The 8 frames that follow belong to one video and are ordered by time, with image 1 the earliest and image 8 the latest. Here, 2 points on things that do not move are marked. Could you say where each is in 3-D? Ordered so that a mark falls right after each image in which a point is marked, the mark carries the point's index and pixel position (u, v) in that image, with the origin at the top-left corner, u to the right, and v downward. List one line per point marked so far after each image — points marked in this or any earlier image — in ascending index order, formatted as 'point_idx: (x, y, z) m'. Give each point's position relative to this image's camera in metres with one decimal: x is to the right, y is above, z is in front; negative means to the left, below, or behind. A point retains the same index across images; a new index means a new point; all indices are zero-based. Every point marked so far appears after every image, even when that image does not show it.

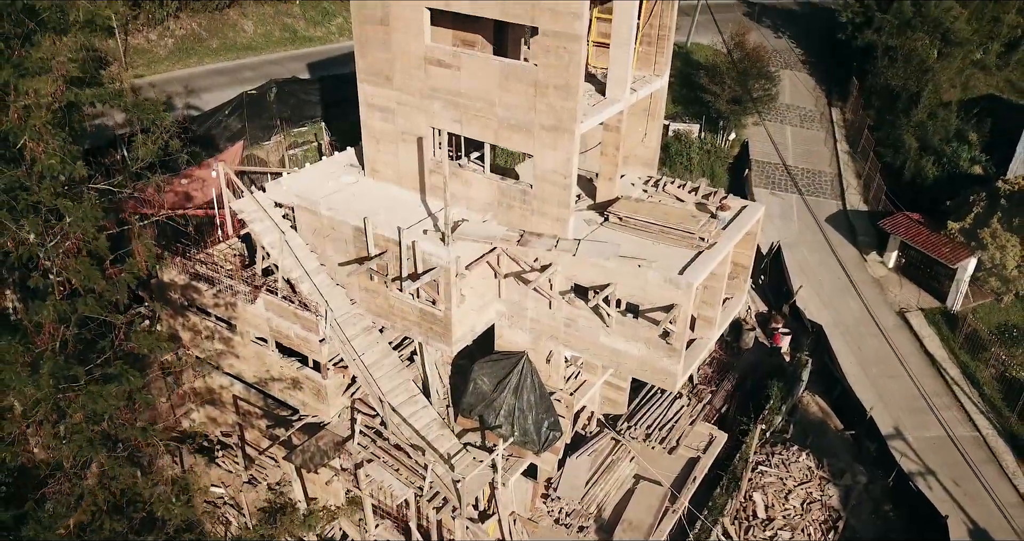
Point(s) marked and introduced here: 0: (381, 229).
0: (-2.4, +0.8, +14.0) m
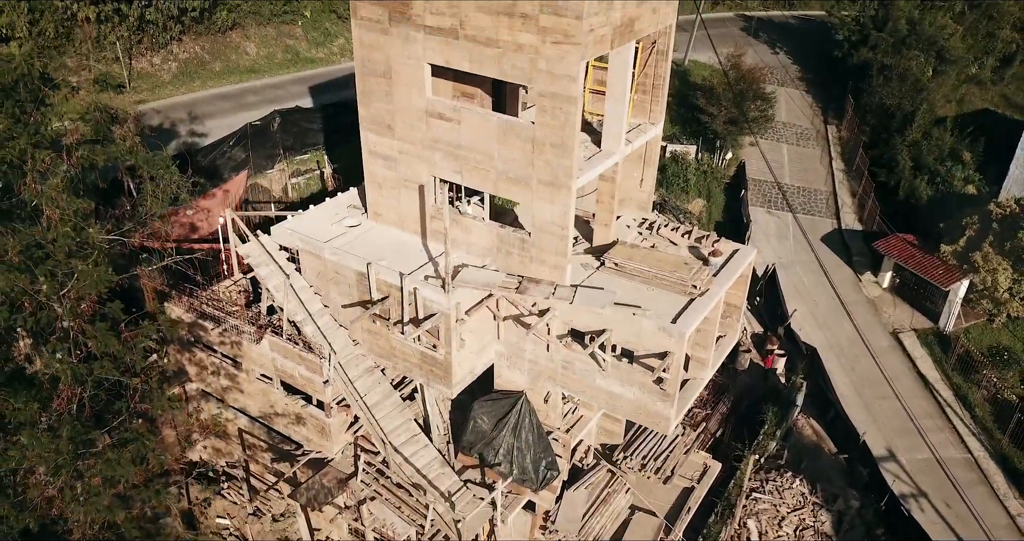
0: (-2.5, -0.1, +14.5) m
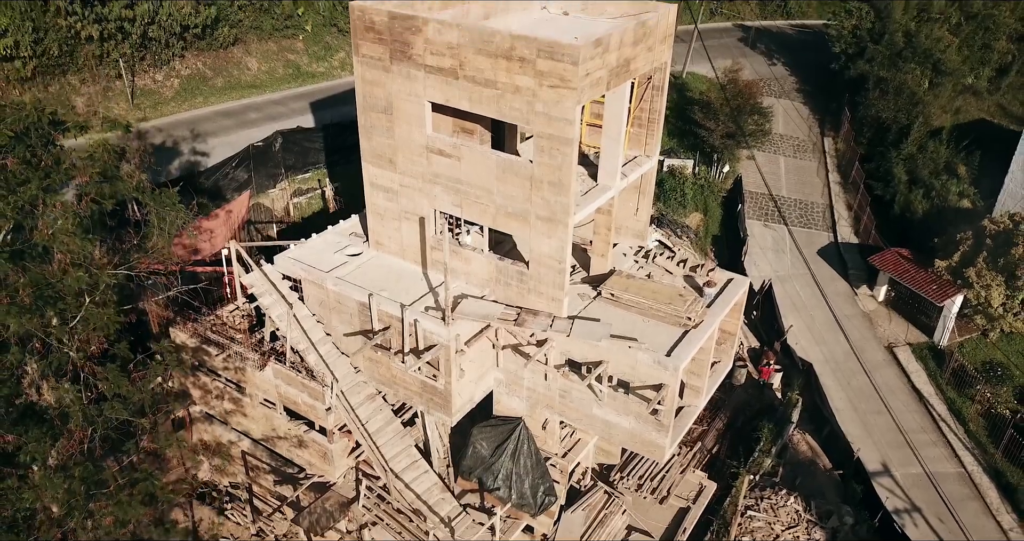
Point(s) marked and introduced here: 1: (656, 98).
0: (-2.5, -0.7, +14.8) m
1: (+2.9, +3.4, +15.2) m
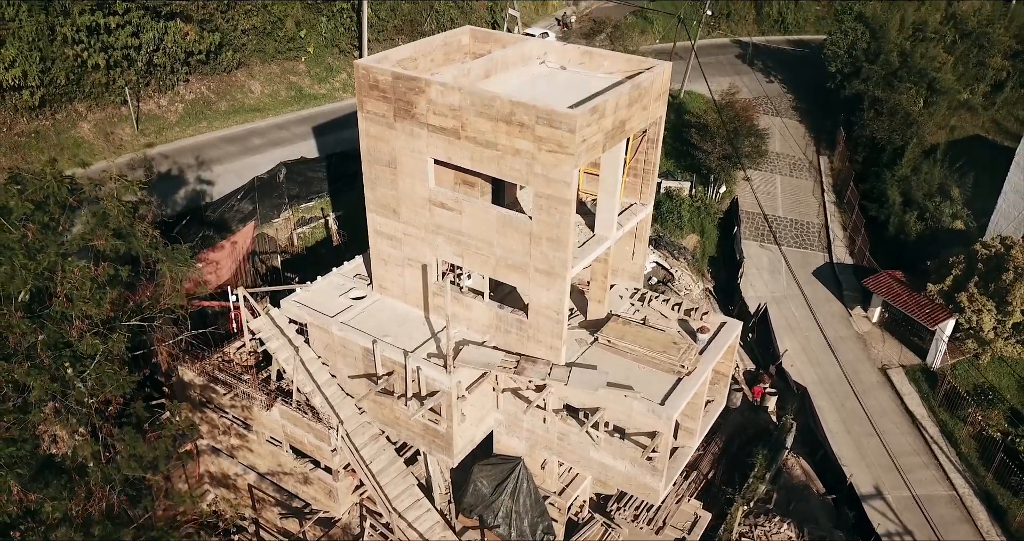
0: (-2.5, -1.6, +15.3) m
1: (+2.9, +2.5, +15.7) m
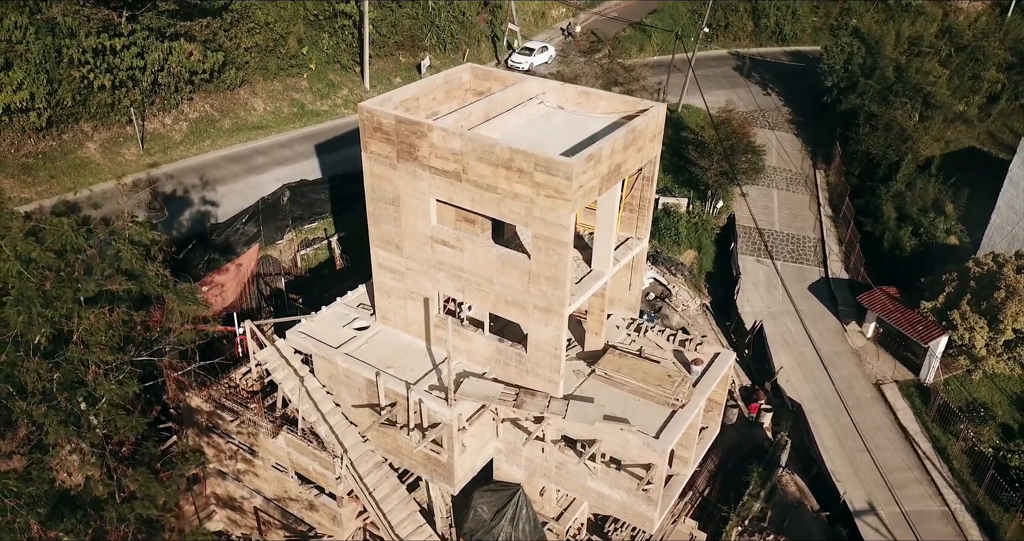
0: (-2.5, -2.3, +15.7) m
1: (+2.9, +1.7, +16.1) m
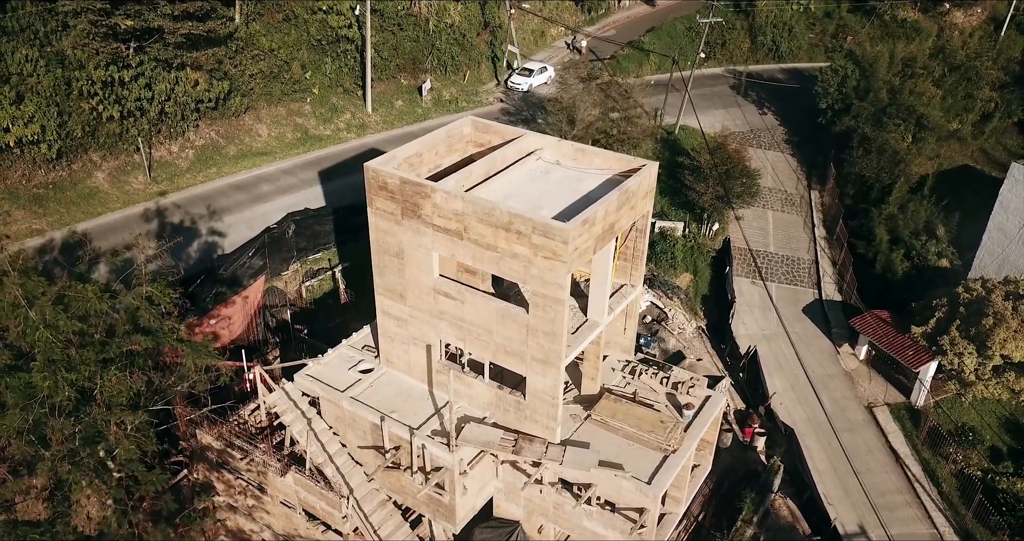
0: (-2.5, -3.4, +16.4) m
1: (+2.8, +0.7, +16.8) m
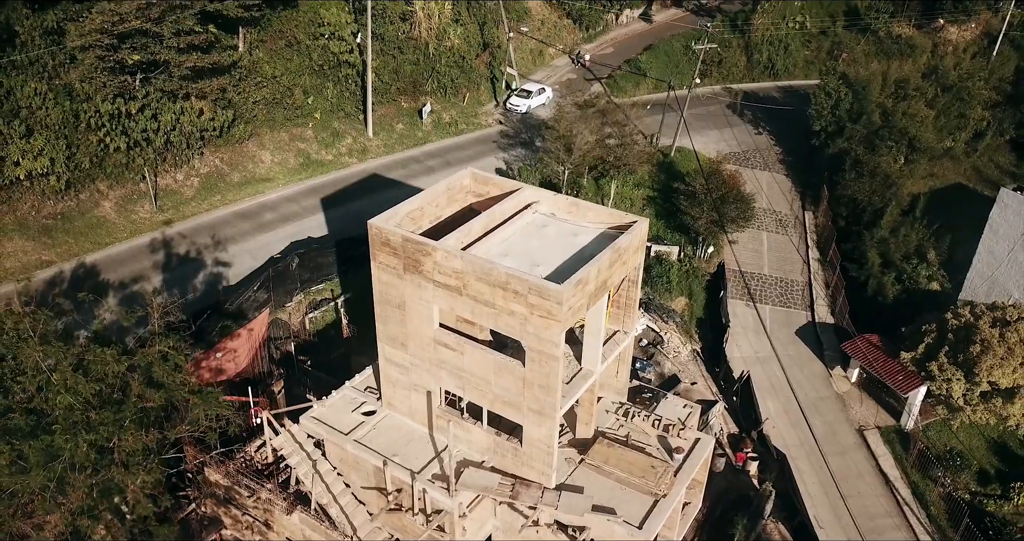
0: (-2.6, -4.5, +17.1) m
1: (+2.8, -0.4, +17.5) m
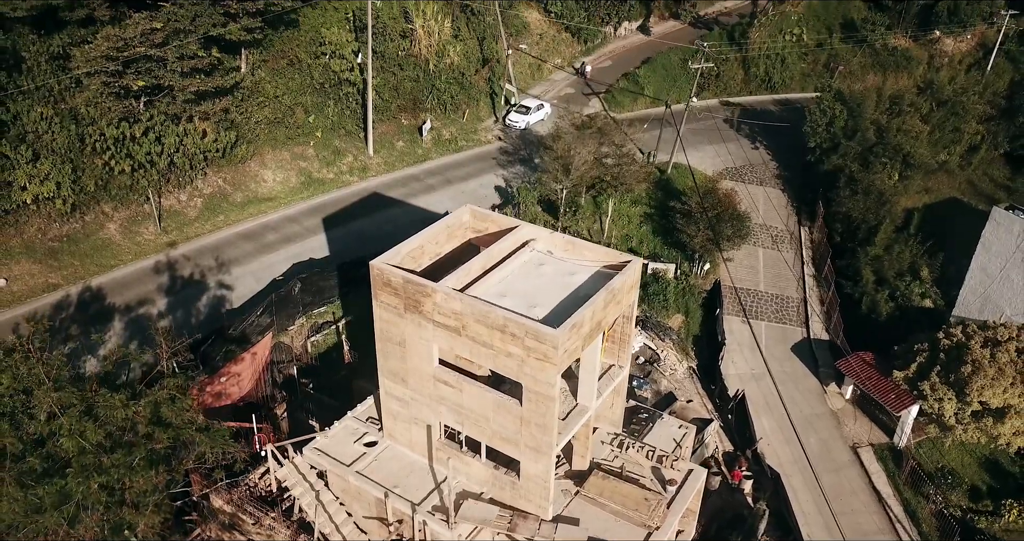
0: (-2.7, -5.4, +17.6) m
1: (+2.7, -1.3, +18.0) m
